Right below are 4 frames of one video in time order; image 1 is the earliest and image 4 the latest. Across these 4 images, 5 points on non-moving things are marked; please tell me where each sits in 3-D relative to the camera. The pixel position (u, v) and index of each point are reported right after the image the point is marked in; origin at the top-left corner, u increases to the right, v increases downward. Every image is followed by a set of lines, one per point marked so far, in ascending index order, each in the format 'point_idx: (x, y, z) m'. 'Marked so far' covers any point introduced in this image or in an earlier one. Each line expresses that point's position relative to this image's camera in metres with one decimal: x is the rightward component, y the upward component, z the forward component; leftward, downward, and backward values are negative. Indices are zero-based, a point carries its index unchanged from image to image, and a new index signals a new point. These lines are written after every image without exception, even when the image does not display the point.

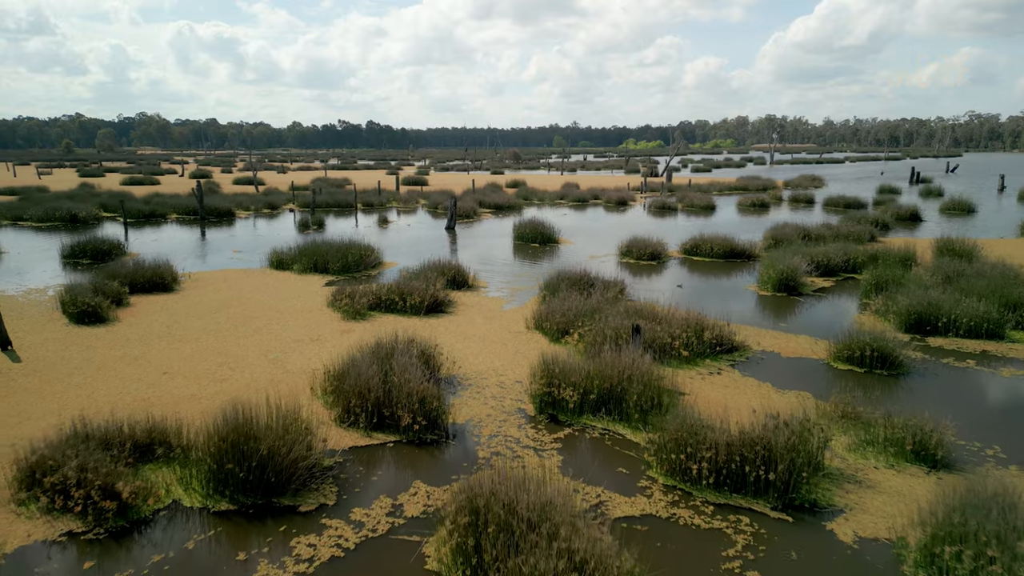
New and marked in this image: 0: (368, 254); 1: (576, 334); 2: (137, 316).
0: (-3.6, +0.9, +16.2) m
1: (+0.9, -0.7, +9.2) m
2: (-6.6, -0.5, +11.4) m
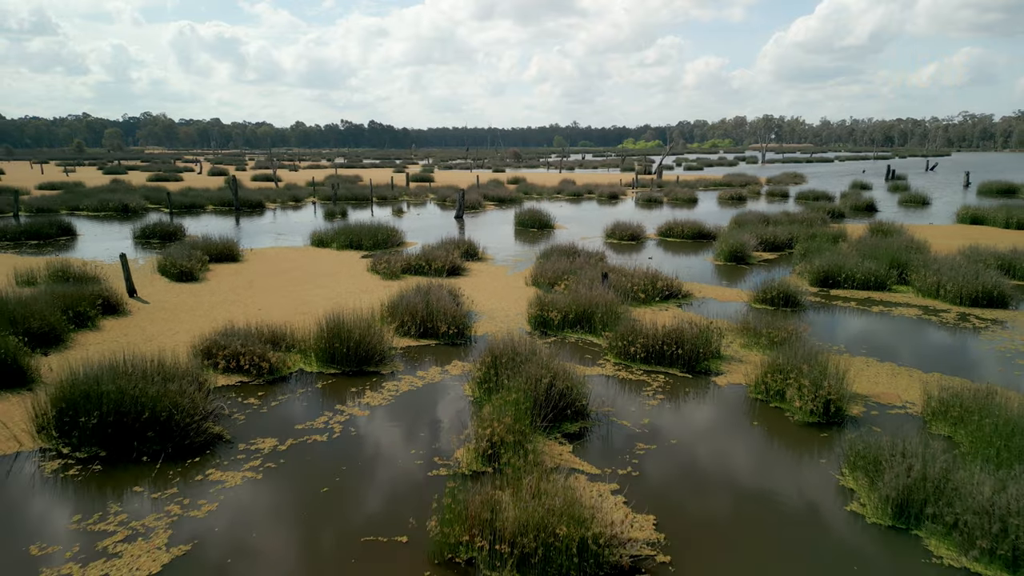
0: (-3.5, +1.6, +19.3) m
1: (+1.0, +0.1, +12.3) m
2: (-6.5, +0.3, +14.5) m
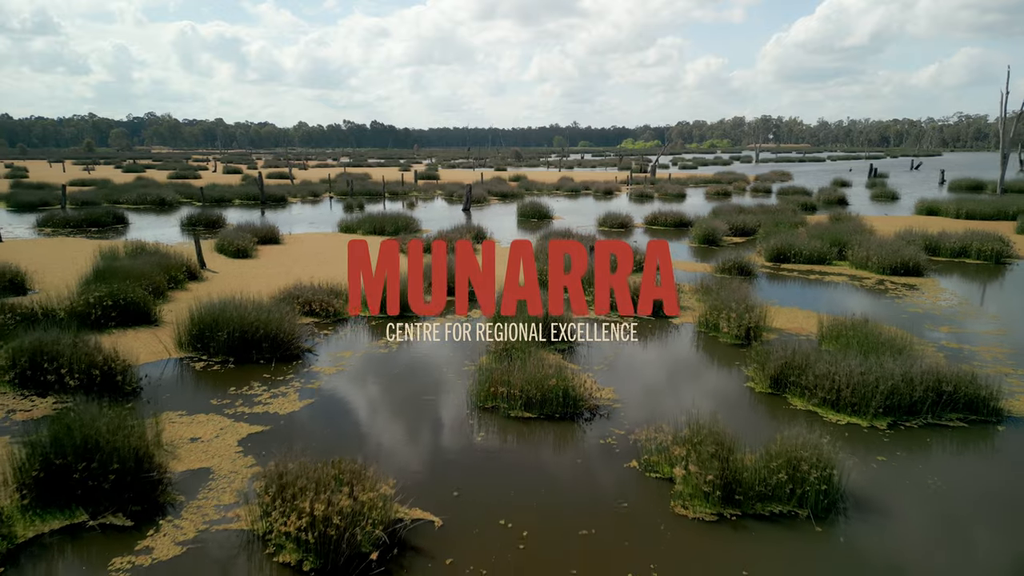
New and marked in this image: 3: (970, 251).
0: (-3.4, +2.2, +22.0) m
1: (+1.1, +0.7, +15.0) m
2: (-6.4, +0.9, +17.1) m
3: (+11.5, +0.9, +16.3) m
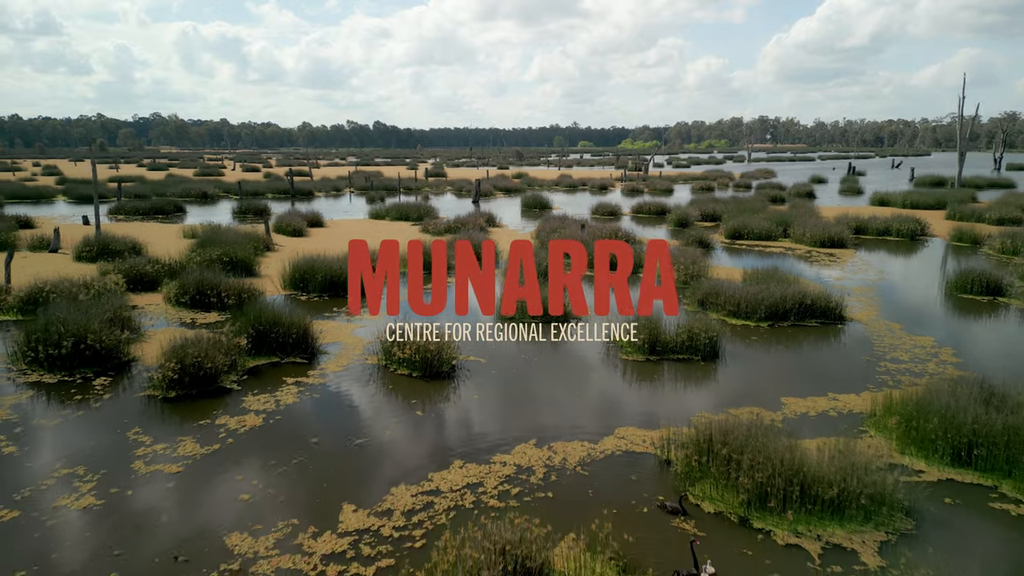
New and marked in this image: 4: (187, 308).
0: (-3.2, +3.1, +25.7) m
1: (+1.3, +1.6, +18.7) m
2: (-6.2, +1.7, +20.8) m
3: (+11.7, +1.8, +20.0) m
4: (-5.8, -0.4, +11.5) m
